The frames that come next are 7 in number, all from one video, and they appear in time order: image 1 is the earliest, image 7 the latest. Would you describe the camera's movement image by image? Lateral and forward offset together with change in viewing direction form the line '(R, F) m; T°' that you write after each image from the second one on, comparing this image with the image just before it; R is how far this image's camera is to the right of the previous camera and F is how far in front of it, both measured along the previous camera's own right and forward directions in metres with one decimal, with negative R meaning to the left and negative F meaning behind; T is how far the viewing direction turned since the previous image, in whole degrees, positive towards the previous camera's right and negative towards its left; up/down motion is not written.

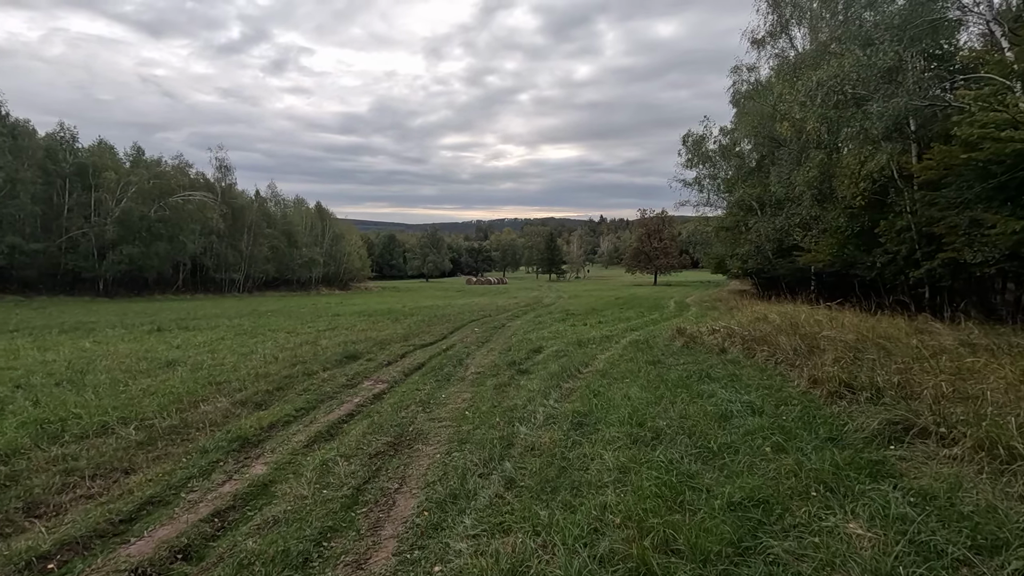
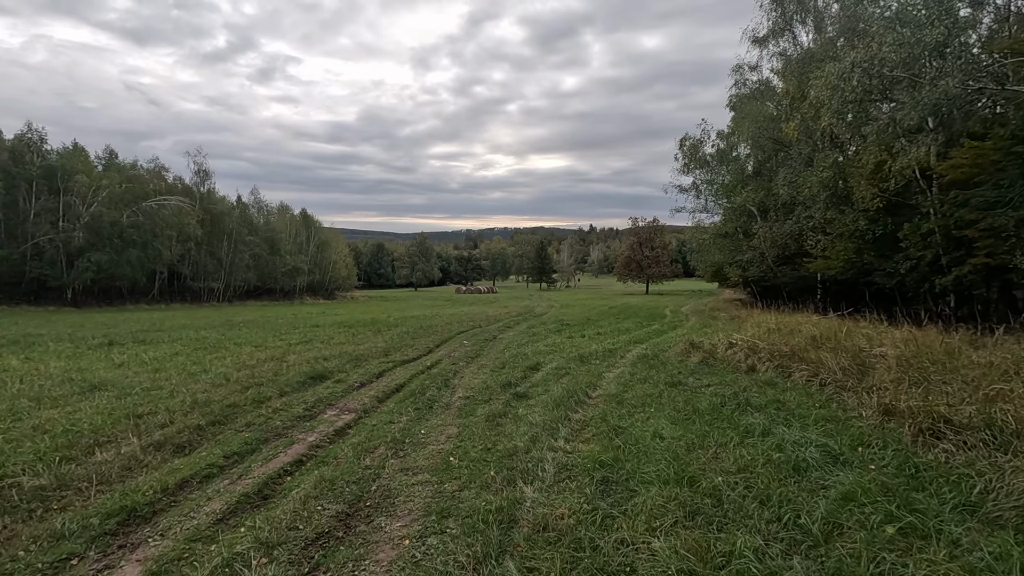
(-0.1, +1.5) m; +1°
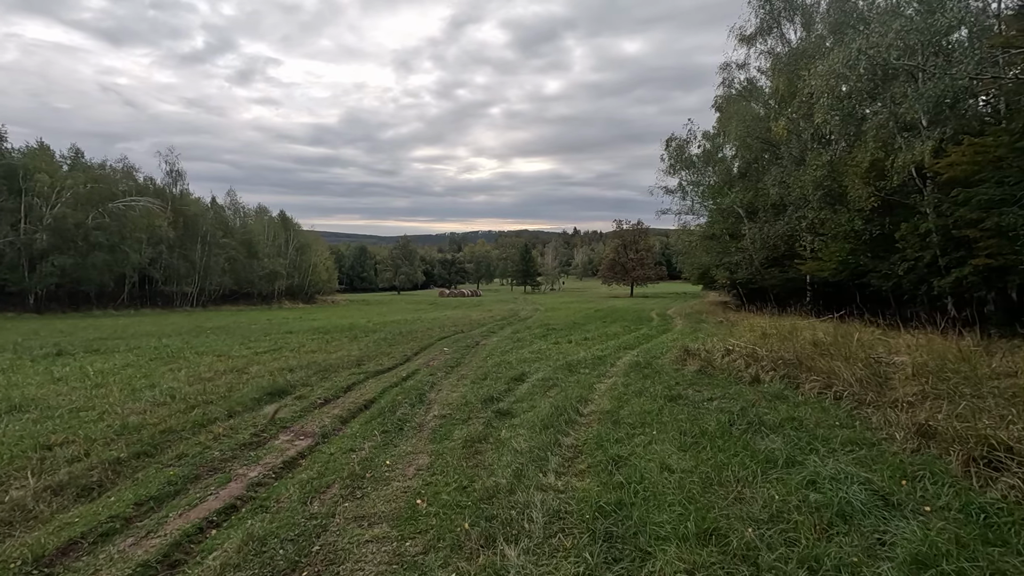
(0.0, +0.9) m; +2°
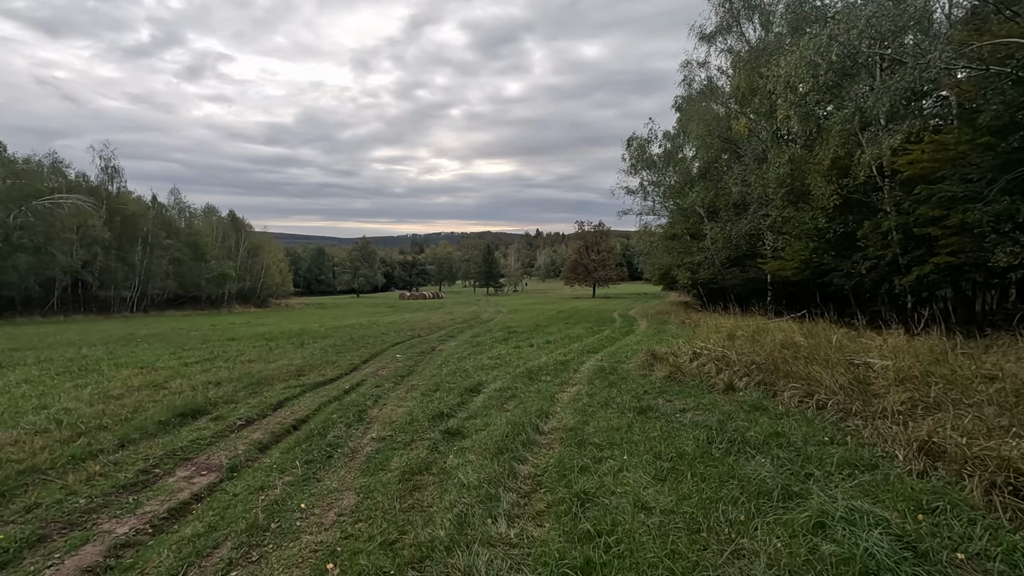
(+0.2, +0.9) m; +4°
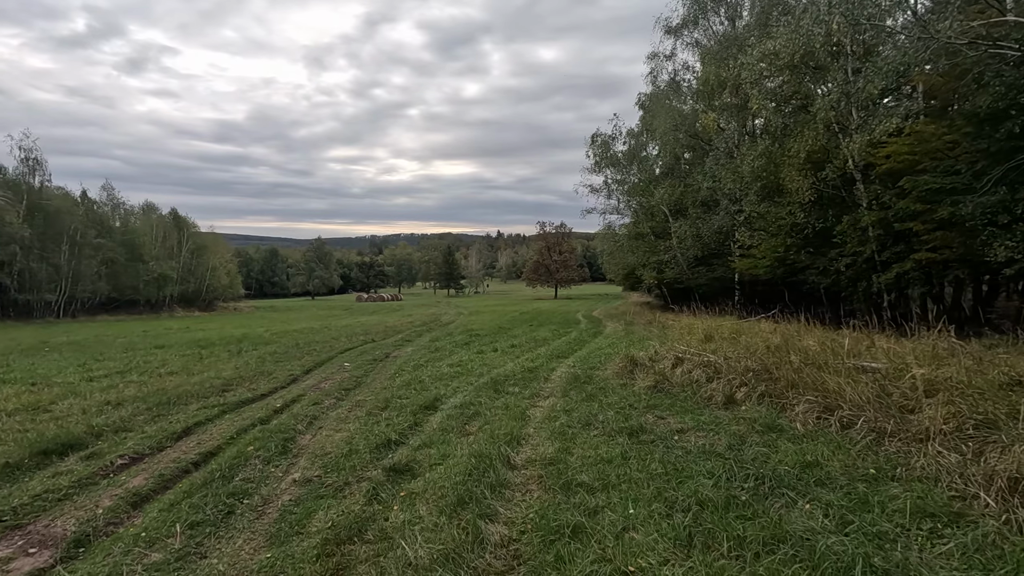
(0.0, +1.3) m; +4°
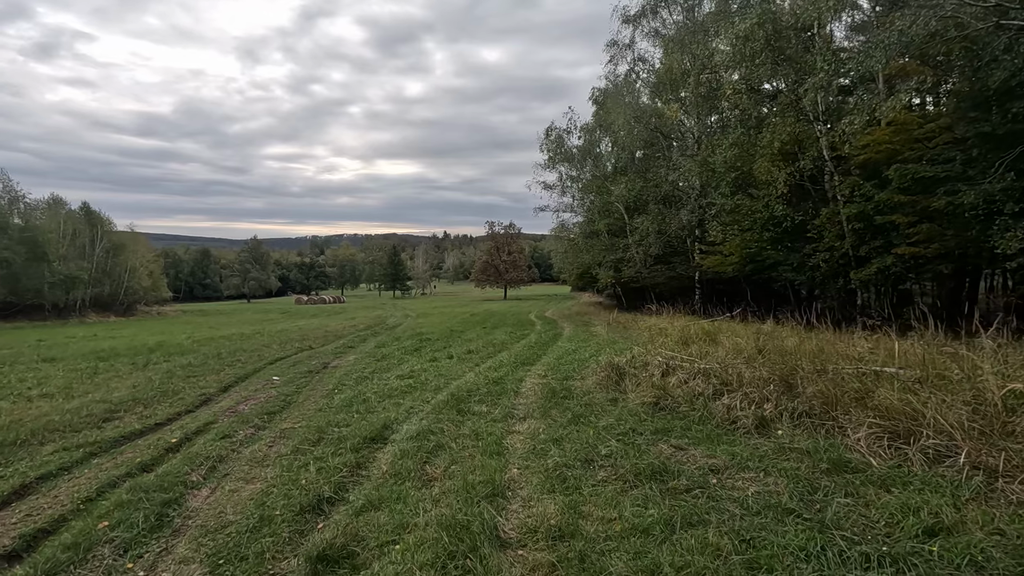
(-0.3, +1.6) m; +6°
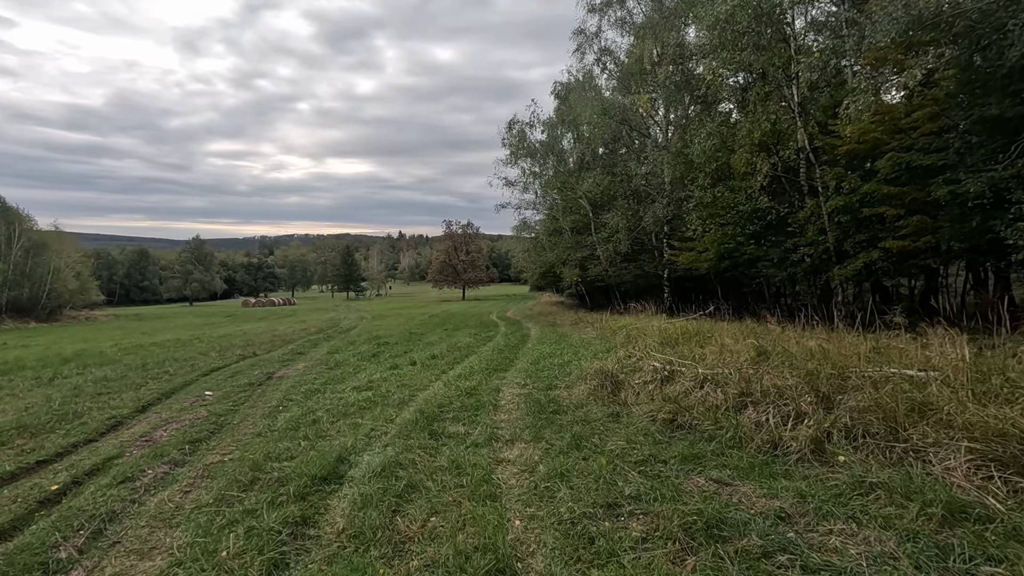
(-0.3, +1.2) m; +5°
